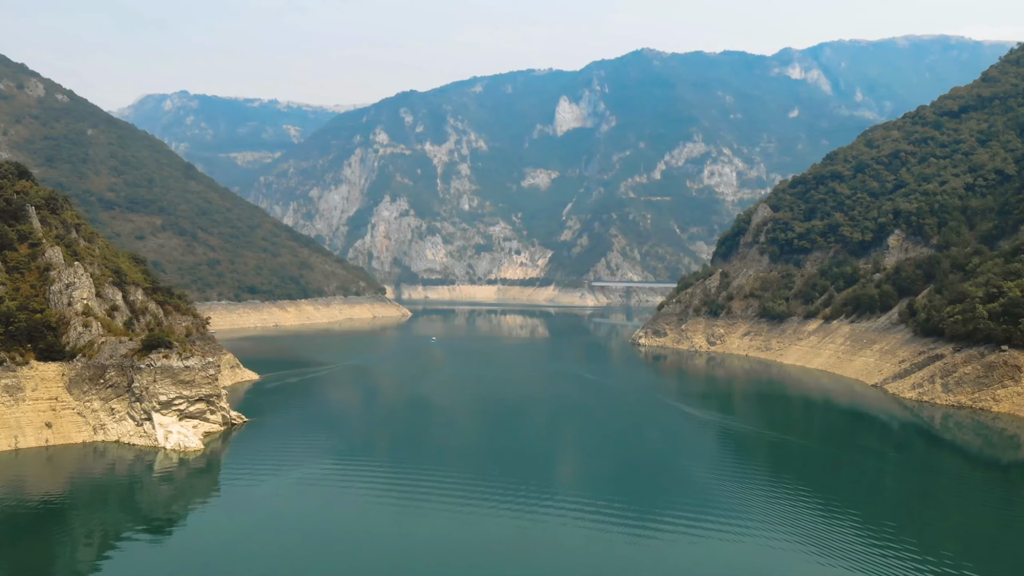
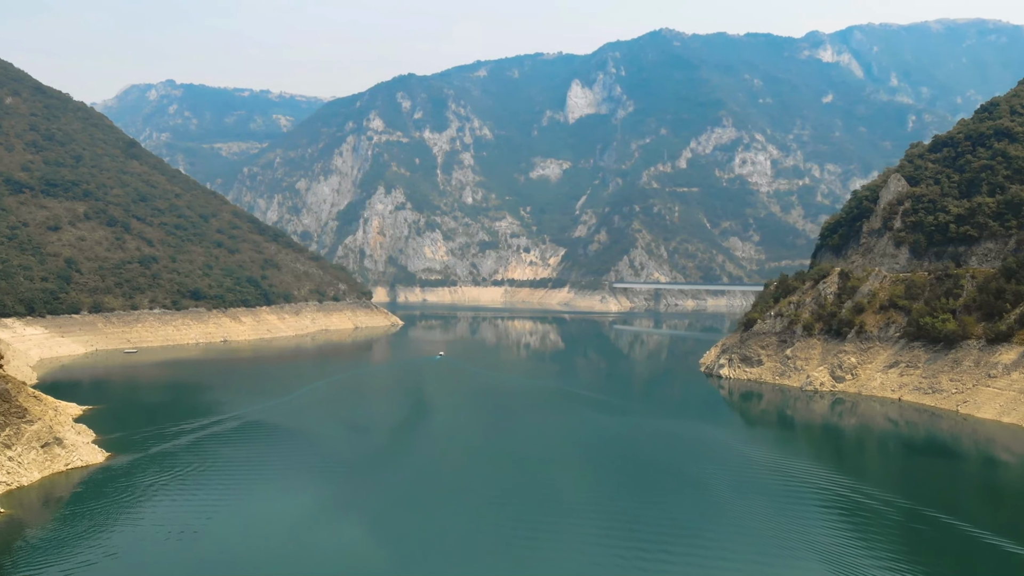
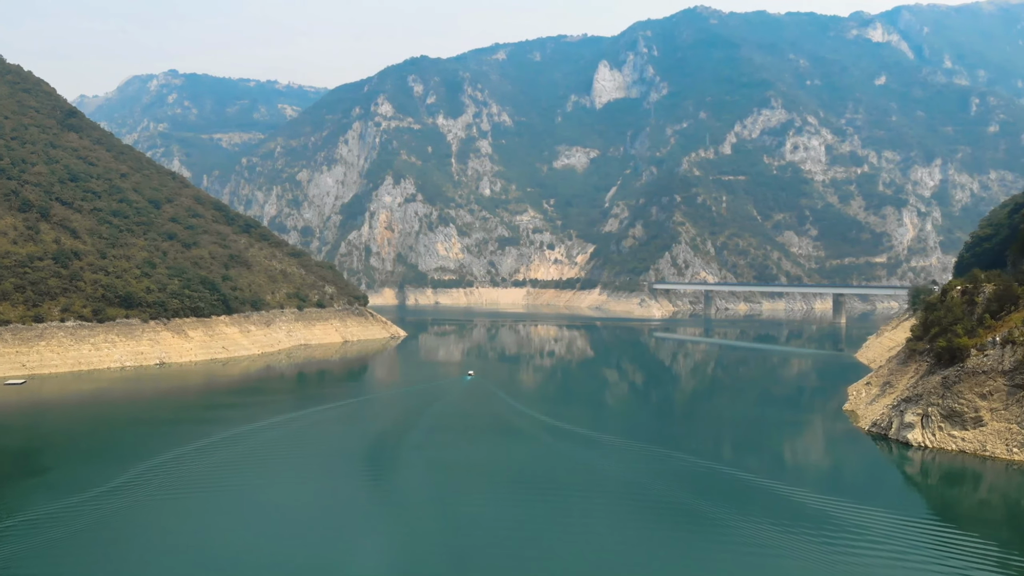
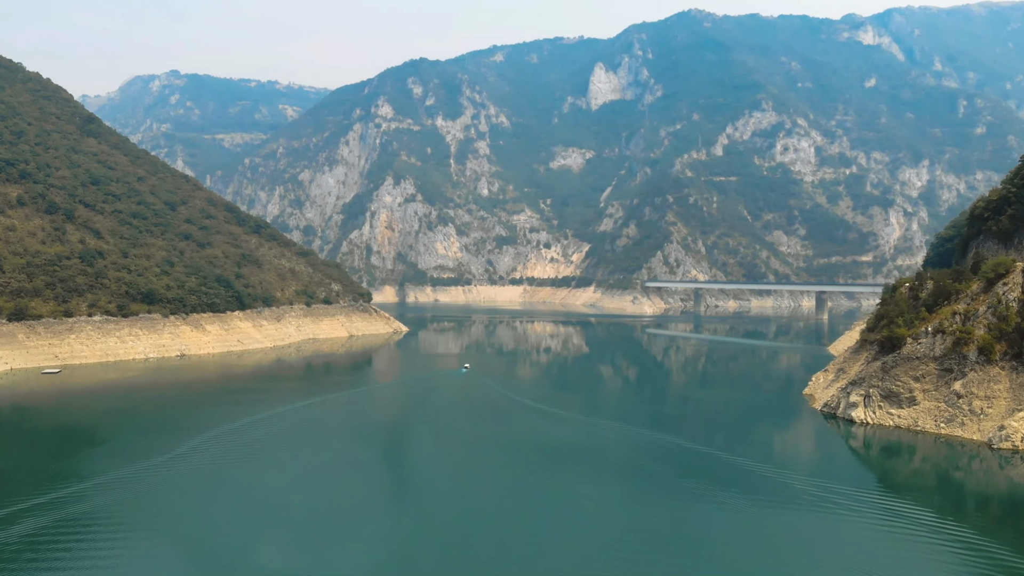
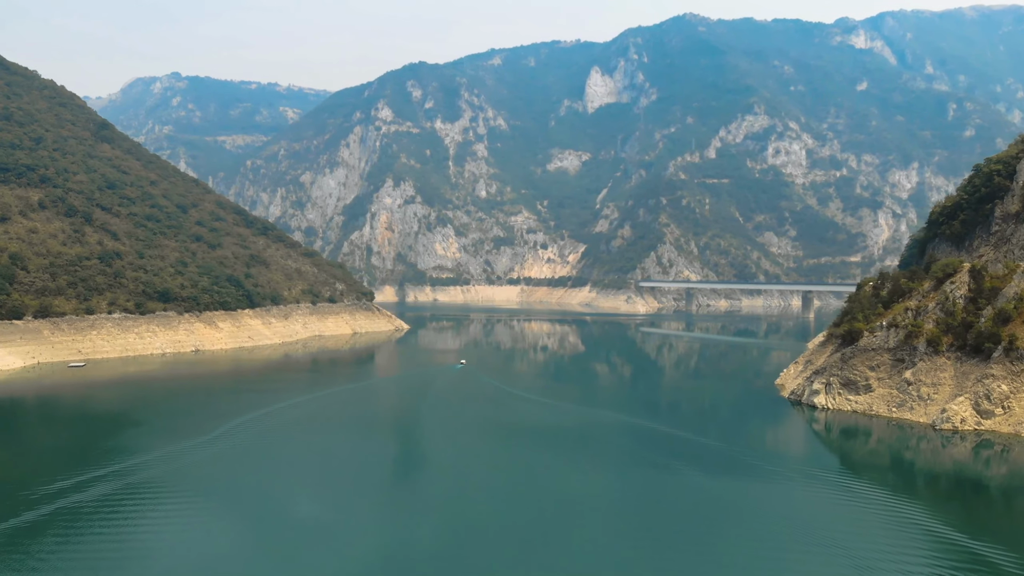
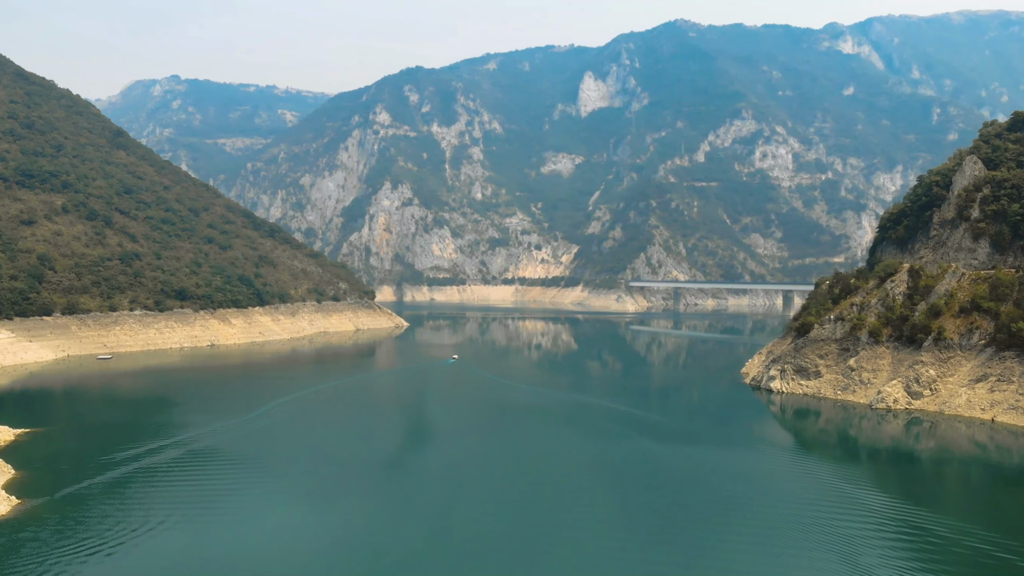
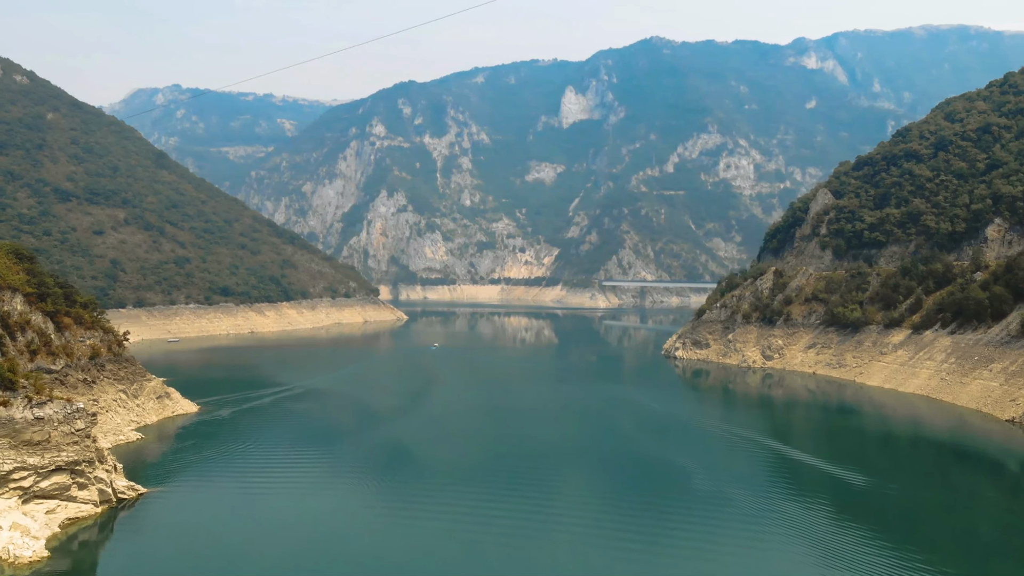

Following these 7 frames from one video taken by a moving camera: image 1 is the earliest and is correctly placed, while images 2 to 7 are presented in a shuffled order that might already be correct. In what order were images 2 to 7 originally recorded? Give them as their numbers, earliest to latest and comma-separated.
7, 2, 6, 5, 4, 3
